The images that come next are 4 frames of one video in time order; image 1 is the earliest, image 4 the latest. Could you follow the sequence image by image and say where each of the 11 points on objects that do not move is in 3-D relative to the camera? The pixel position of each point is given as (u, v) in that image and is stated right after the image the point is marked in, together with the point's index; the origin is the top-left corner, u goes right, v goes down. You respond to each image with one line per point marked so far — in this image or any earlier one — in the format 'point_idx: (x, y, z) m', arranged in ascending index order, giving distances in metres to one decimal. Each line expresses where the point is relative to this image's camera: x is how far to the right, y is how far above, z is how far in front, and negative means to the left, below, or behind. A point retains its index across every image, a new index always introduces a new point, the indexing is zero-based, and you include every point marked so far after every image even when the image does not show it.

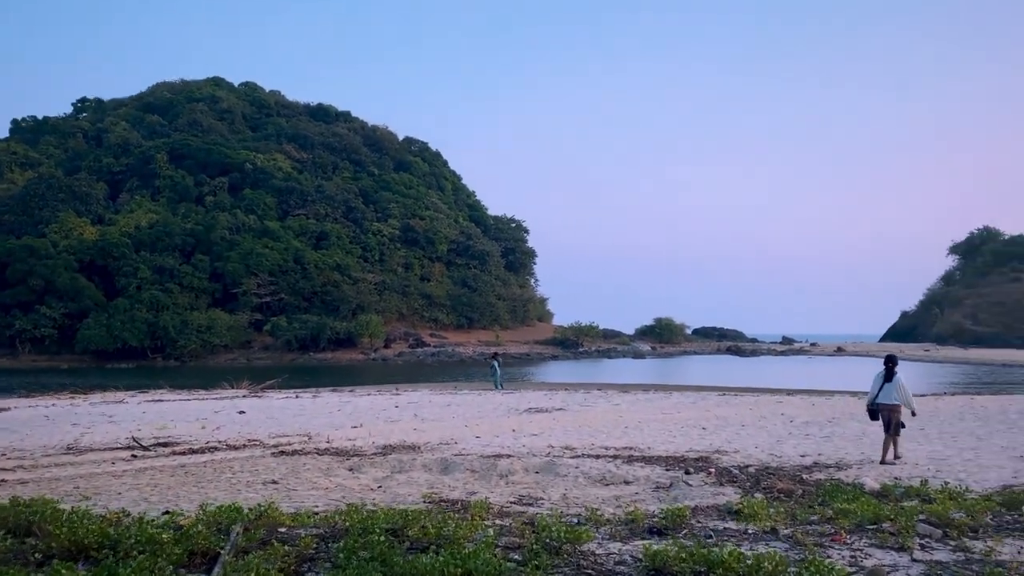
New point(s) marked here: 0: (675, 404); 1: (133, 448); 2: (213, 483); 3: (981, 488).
0: (+3.1, -2.2, +17.2) m
1: (-4.9, -2.1, +11.6) m
2: (-3.0, -1.9, +8.9) m
3: (+4.3, -1.8, +8.2) m
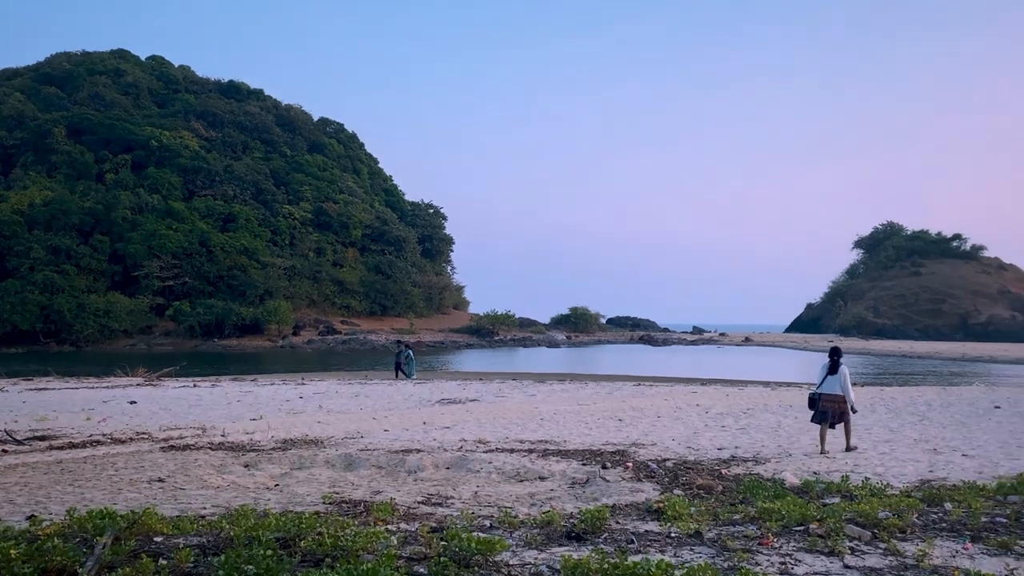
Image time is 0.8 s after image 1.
0: (+1.5, -2.0, +16.9) m
1: (-6.0, -1.8, +10.6) m
2: (-3.8, -1.8, +8.1) m
3: (+3.5, -1.8, +8.0) m
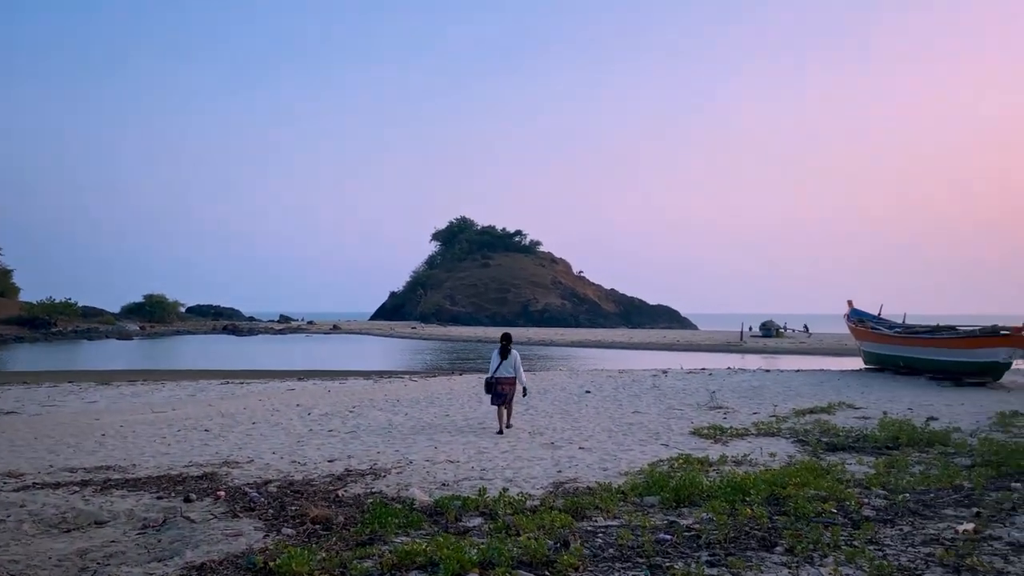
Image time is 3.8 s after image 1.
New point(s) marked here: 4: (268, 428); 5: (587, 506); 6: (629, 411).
0: (-5.5, -1.7, +14.3) m
1: (-9.4, -1.6, +5.3) m
2: (-6.4, -1.6, +4.1) m
3: (+0.2, -1.7, +7.2) m
4: (-3.0, -1.7, +11.1) m
5: (+0.5, -1.6, +6.5) m
6: (+1.7, -1.8, +13.3) m
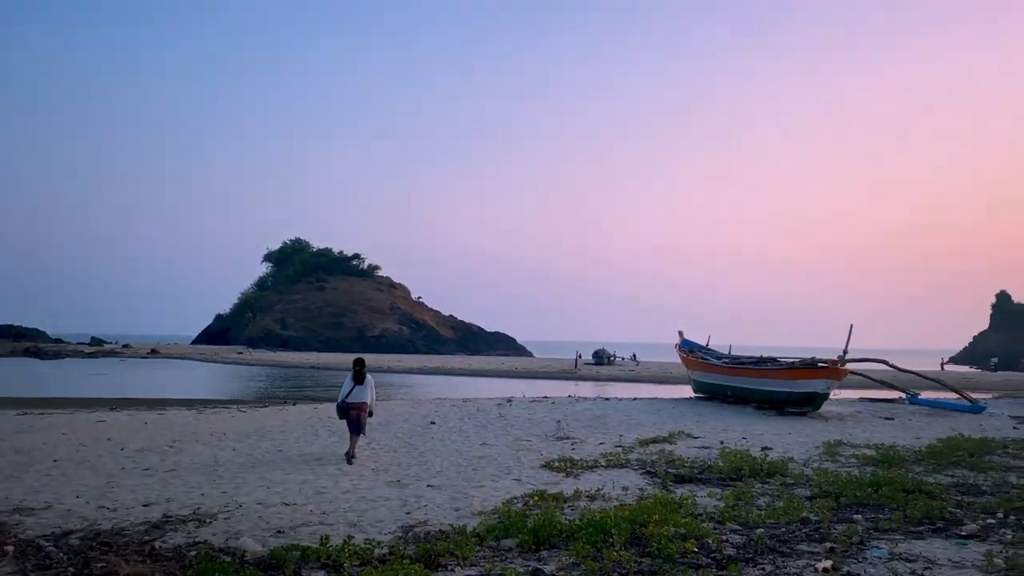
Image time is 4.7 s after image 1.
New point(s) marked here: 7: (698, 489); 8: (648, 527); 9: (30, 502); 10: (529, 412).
0: (-7.8, -2.0, +12.5) m
1: (-10.0, -1.5, +3.0) m
2: (-6.9, -1.5, +2.3) m
3: (-0.9, -1.8, +6.5) m
4: (-4.8, -1.9, +9.8) m
5: (-0.5, -1.8, +5.9) m
6: (-0.5, -2.2, +12.8) m
7: (+1.9, -2.0, +9.0) m
8: (+1.0, -1.7, +6.4) m
9: (-4.2, -1.8, +7.9) m
10: (+0.3, -2.5, +17.9) m
